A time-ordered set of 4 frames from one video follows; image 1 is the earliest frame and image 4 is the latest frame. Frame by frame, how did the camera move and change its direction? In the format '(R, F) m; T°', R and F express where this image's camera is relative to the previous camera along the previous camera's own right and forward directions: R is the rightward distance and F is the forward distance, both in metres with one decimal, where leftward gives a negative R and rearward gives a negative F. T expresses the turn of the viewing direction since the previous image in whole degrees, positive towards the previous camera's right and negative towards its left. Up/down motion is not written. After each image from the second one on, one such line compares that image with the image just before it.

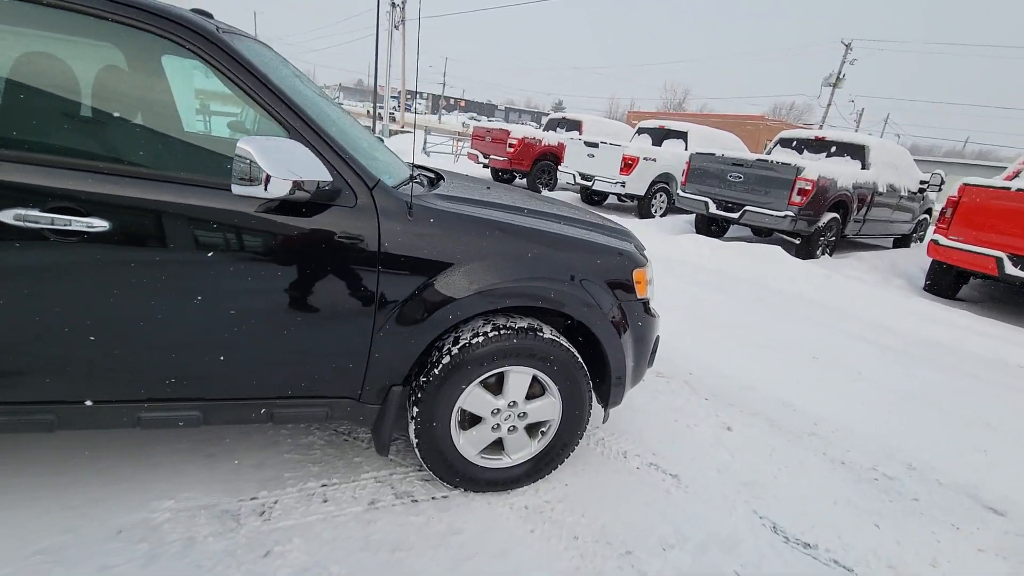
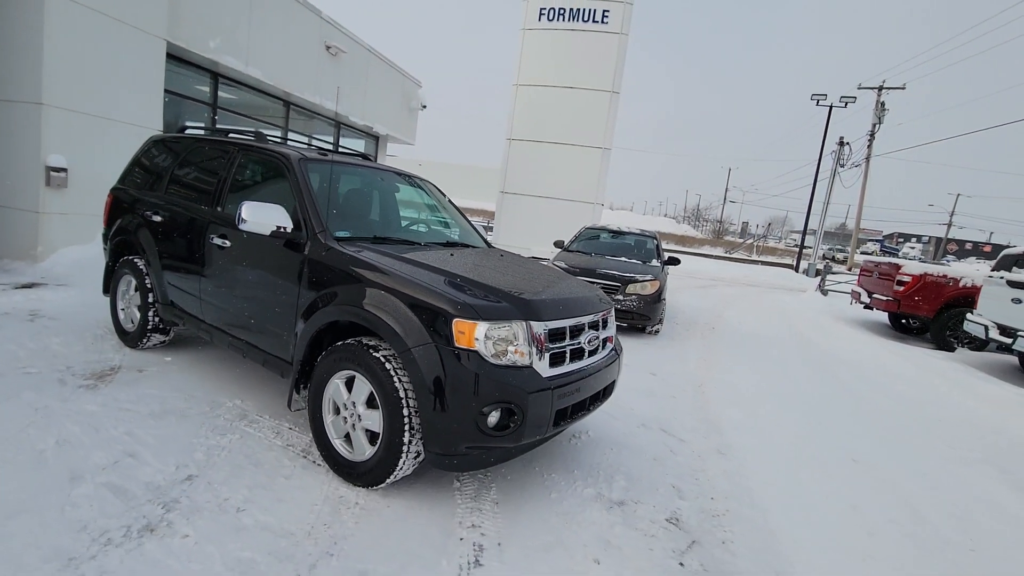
(+2.6, +0.9) m; -50°
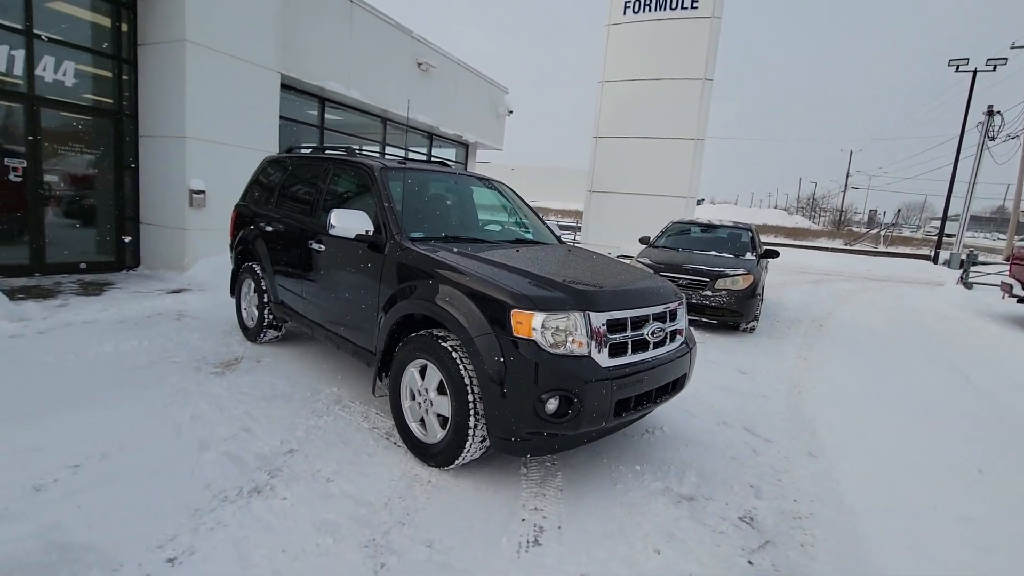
(+0.2, -0.1) m; -11°
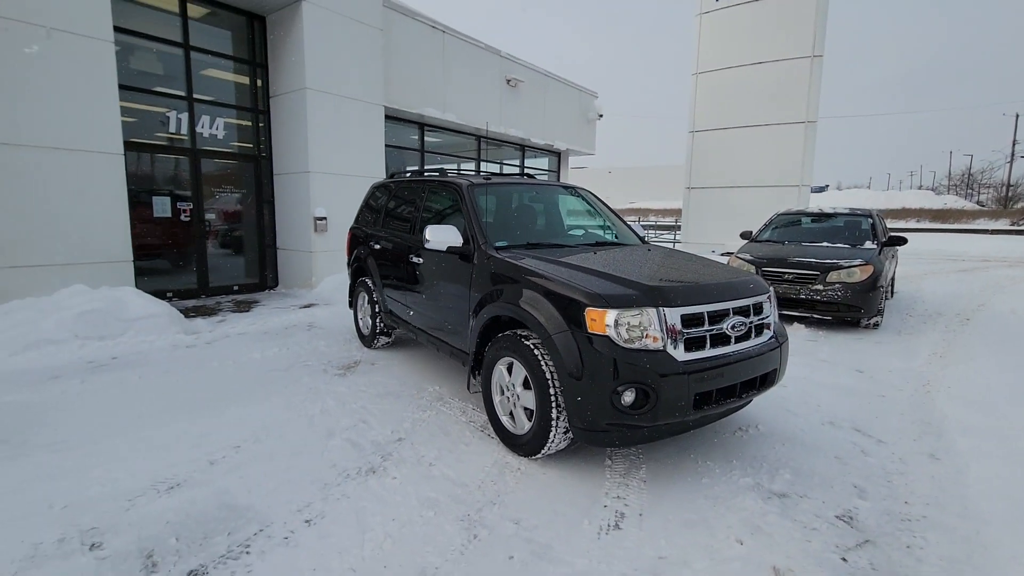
(+0.2, -0.2) m; -12°
